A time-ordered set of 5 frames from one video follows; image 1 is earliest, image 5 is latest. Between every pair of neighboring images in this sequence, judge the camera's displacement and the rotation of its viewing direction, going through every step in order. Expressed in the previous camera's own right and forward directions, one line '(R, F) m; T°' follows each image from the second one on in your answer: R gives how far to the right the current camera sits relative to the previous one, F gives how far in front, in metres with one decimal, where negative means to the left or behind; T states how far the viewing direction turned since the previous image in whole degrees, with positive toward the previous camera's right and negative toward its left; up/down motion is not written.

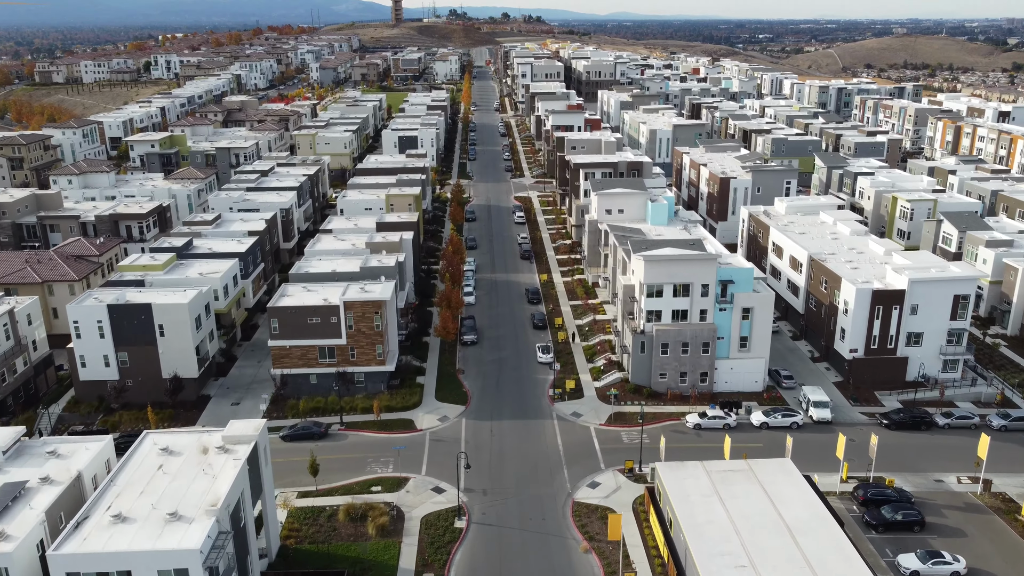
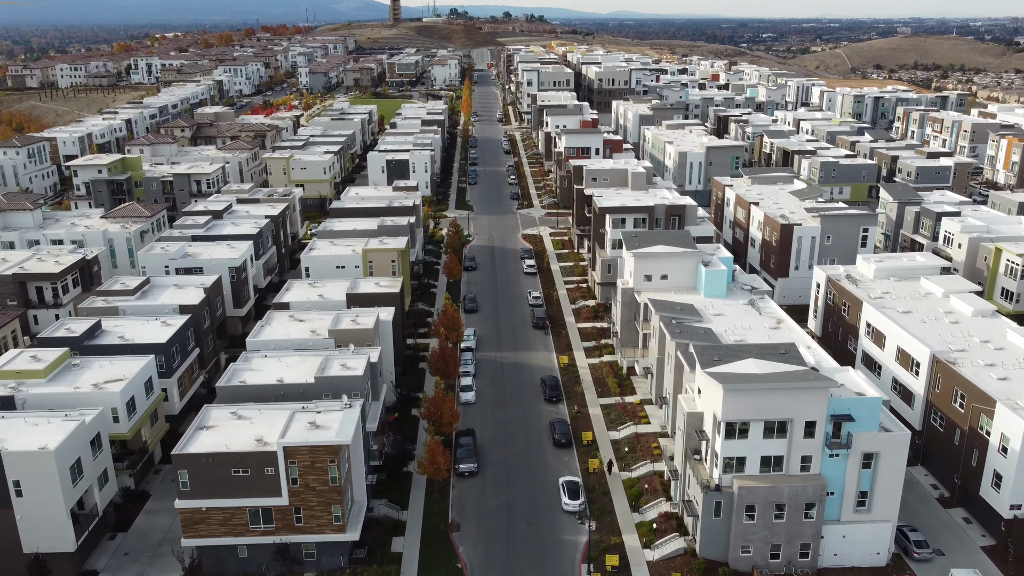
(-0.6, +12.6) m; 0°
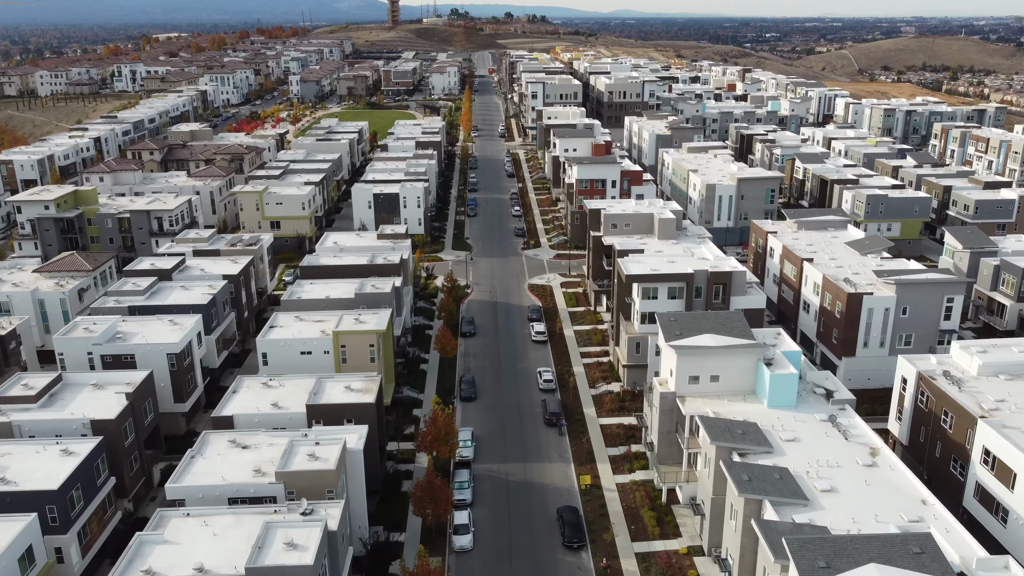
(-0.3, +9.4) m; 0°
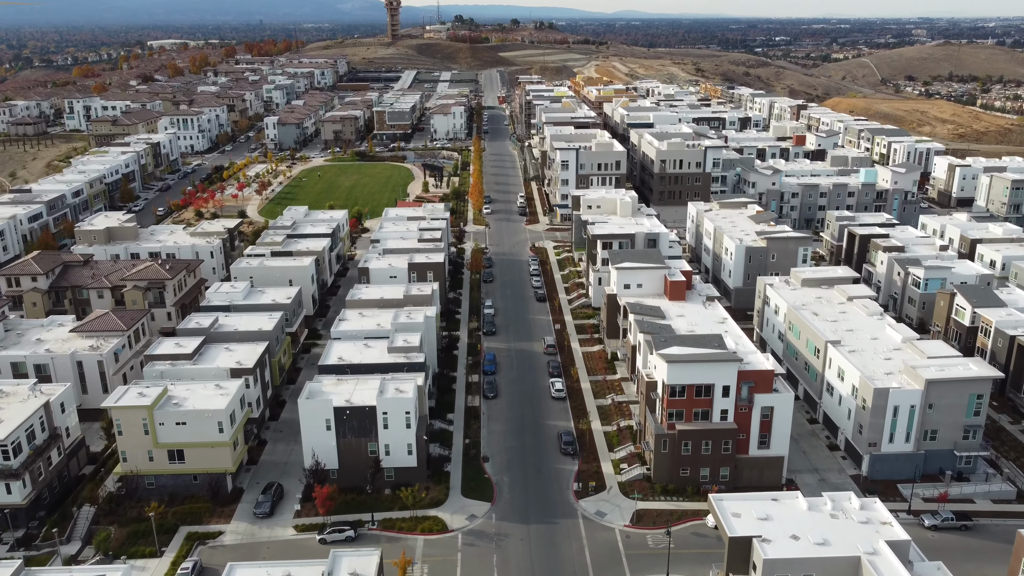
(-2.4, +26.2) m; 0°
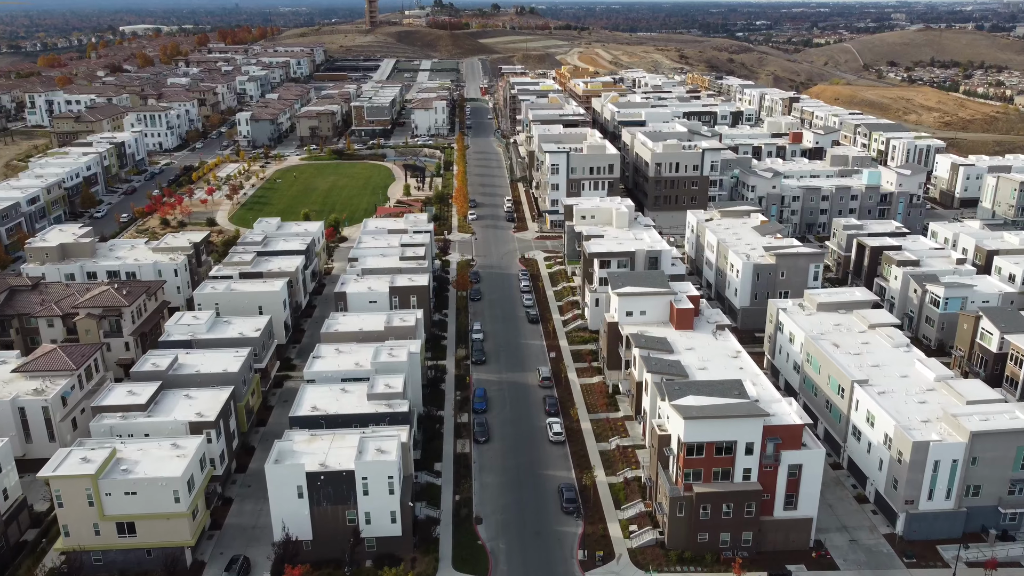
(-0.6, +5.0) m; +1°
